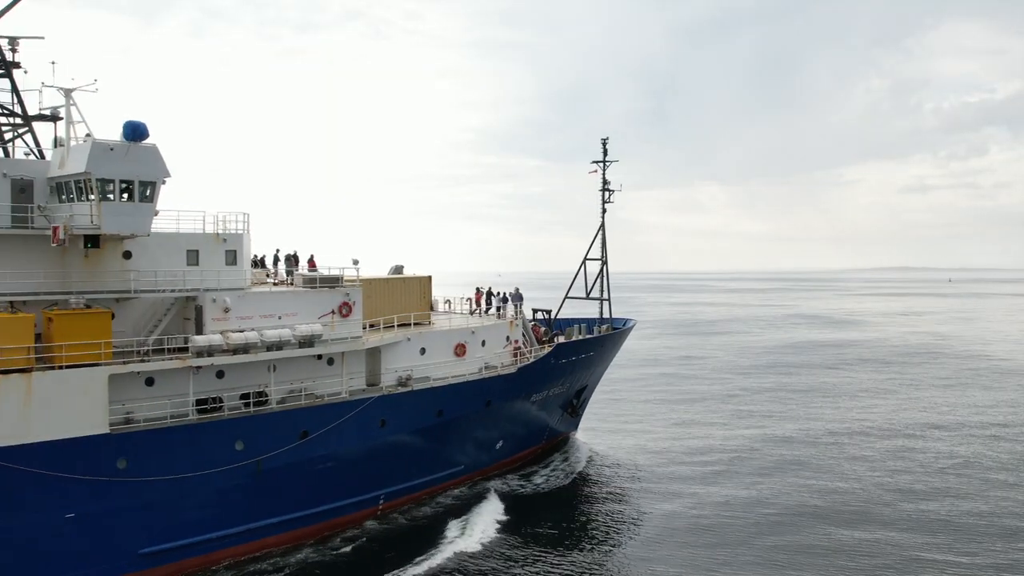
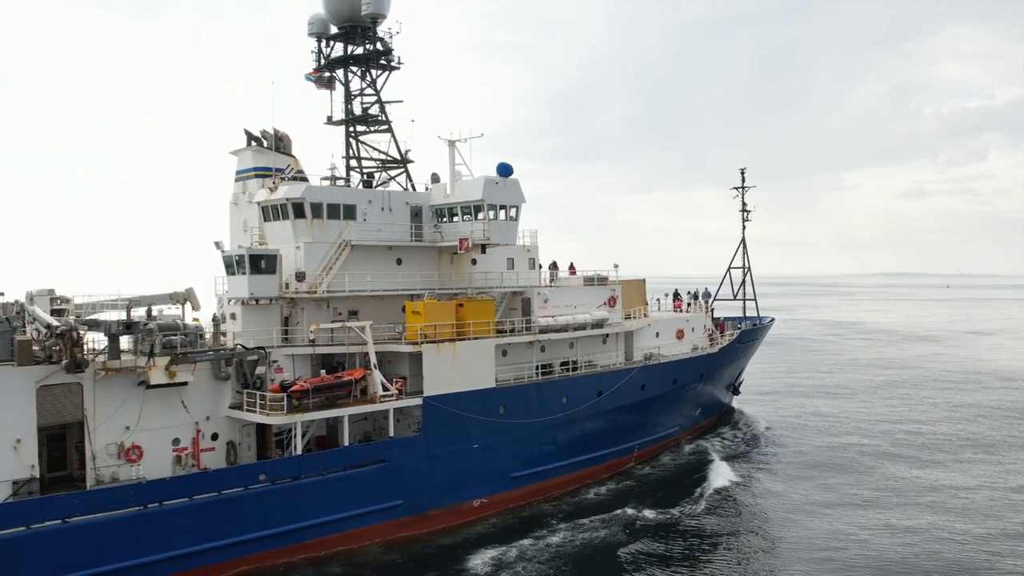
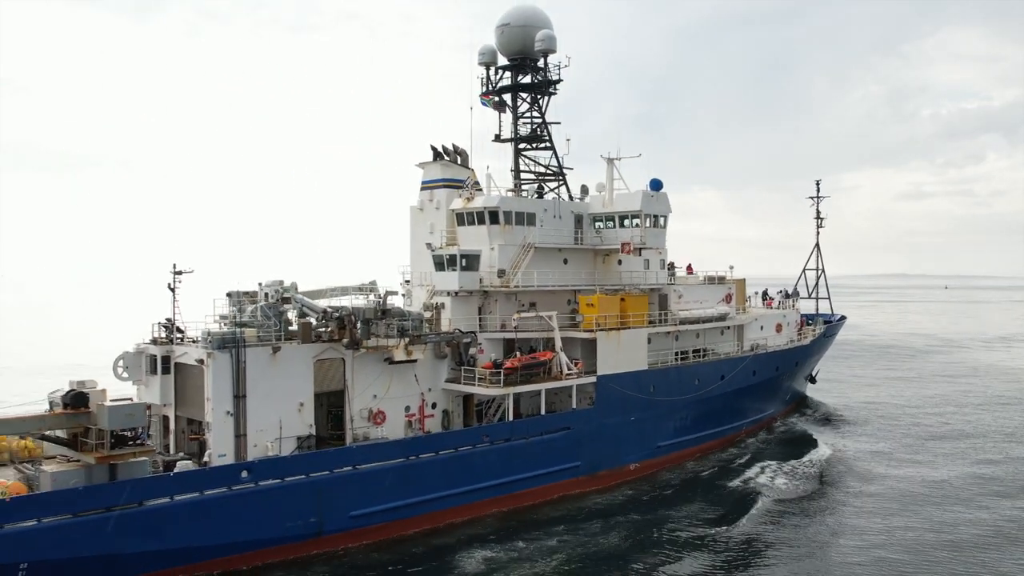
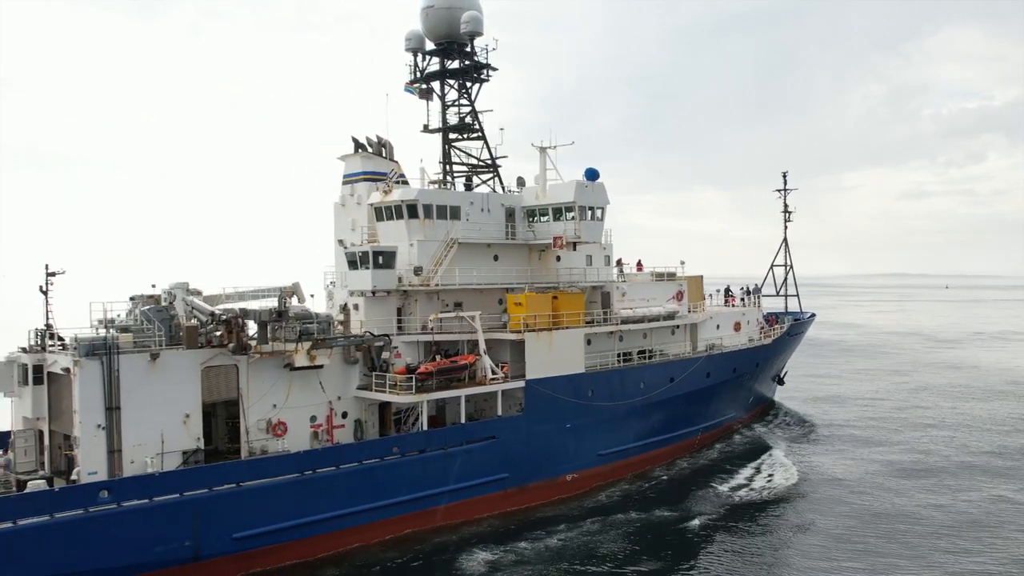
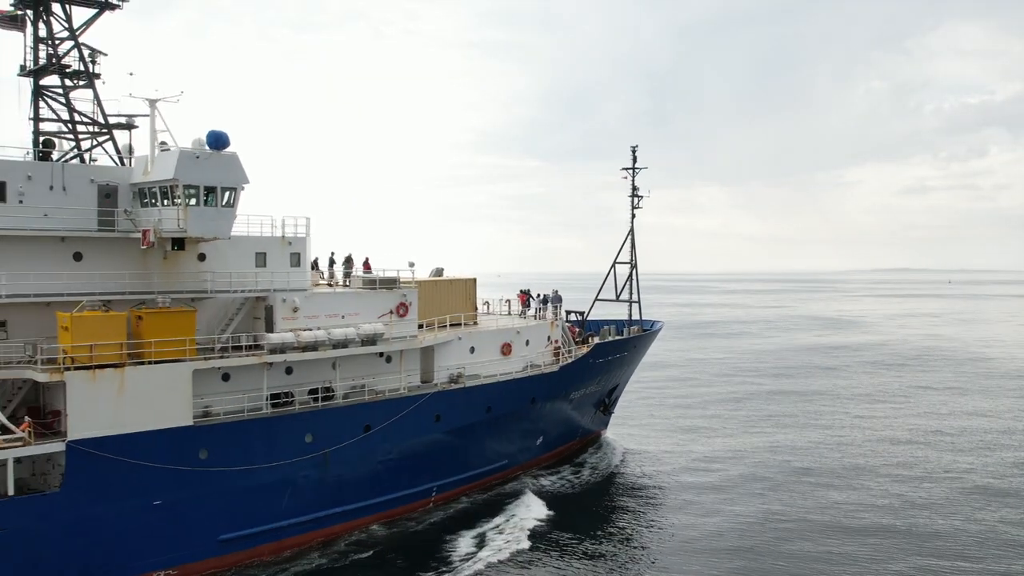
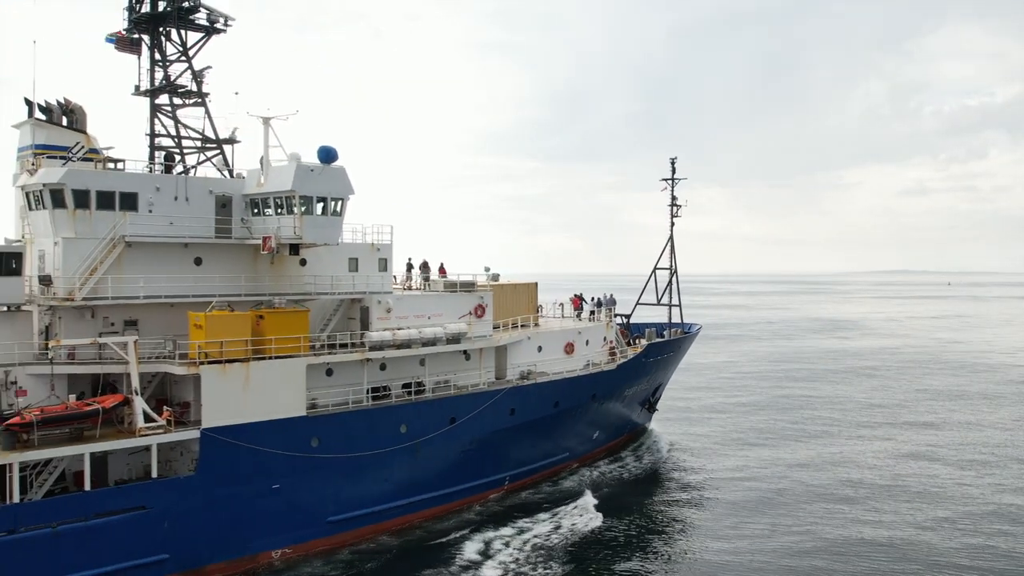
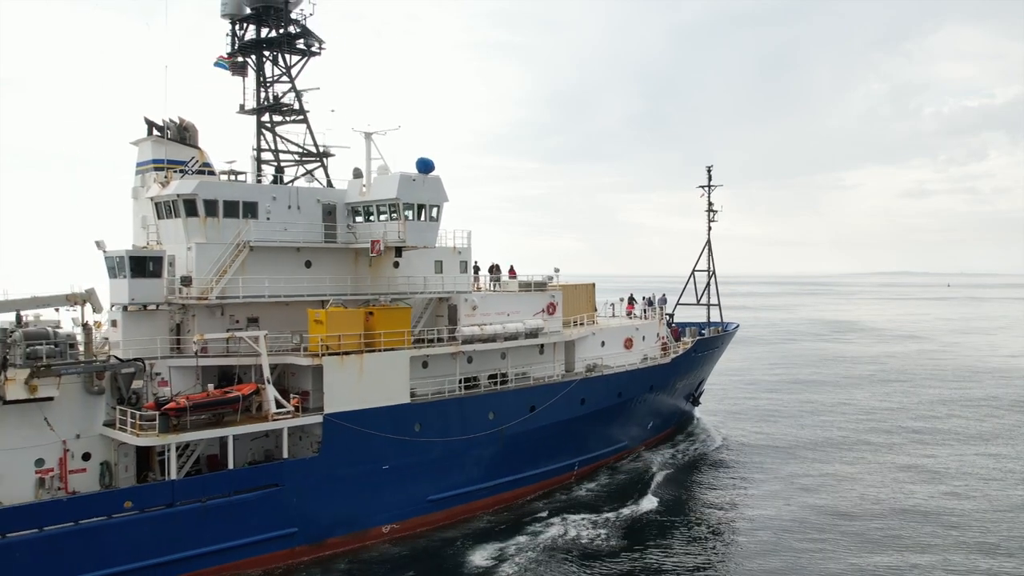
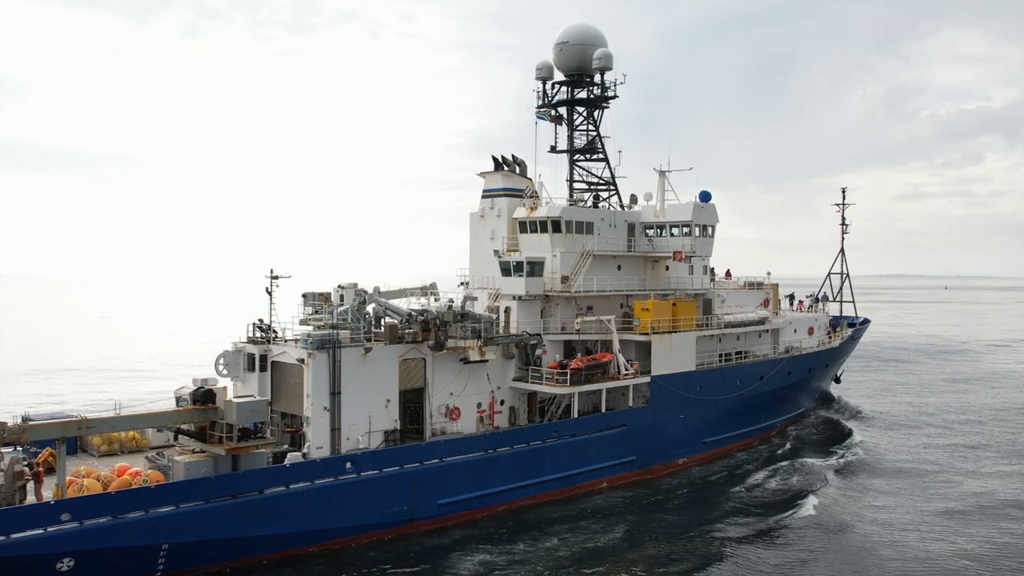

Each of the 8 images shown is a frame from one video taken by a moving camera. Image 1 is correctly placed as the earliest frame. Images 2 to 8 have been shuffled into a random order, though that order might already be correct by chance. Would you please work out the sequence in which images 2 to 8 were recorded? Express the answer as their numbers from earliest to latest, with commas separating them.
5, 6, 7, 2, 4, 3, 8
